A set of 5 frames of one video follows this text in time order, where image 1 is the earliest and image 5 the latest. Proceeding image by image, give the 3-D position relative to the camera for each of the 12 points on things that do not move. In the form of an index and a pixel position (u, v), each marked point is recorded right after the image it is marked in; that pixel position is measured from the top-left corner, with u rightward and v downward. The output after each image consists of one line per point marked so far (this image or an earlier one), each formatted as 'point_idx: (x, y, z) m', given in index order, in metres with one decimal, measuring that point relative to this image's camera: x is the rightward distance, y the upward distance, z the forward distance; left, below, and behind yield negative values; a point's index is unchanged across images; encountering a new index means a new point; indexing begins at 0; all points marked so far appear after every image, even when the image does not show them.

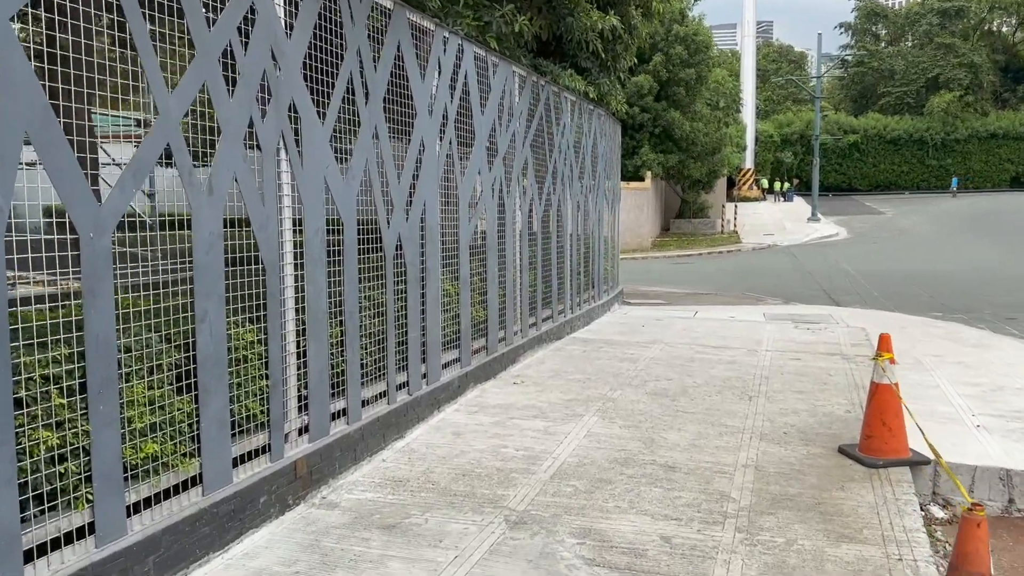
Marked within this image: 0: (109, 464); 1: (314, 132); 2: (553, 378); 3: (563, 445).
0: (-1.6, -0.7, +3.2) m
1: (-1.1, +0.9, +4.5) m
2: (+0.4, -0.8, +7.3) m
3: (+0.3, -1.0, +5.4) m
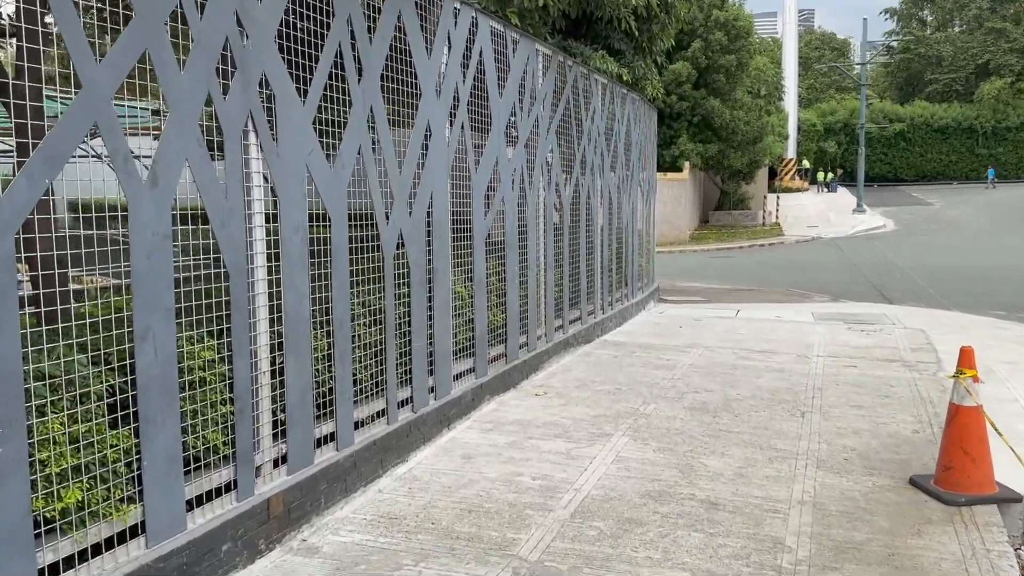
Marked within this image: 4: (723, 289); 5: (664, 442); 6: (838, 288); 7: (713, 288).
0: (-1.6, -0.7, +2.6) m
1: (-1.0, +0.8, +3.8) m
2: (+0.5, -0.8, +6.6) m
3: (+0.4, -1.1, +4.7) m
4: (+4.2, 0.0, +16.1) m
5: (+1.0, -1.0, +5.2) m
6: (+6.3, 0.0, +15.9) m
7: (+4.1, 0.0, +16.8) m
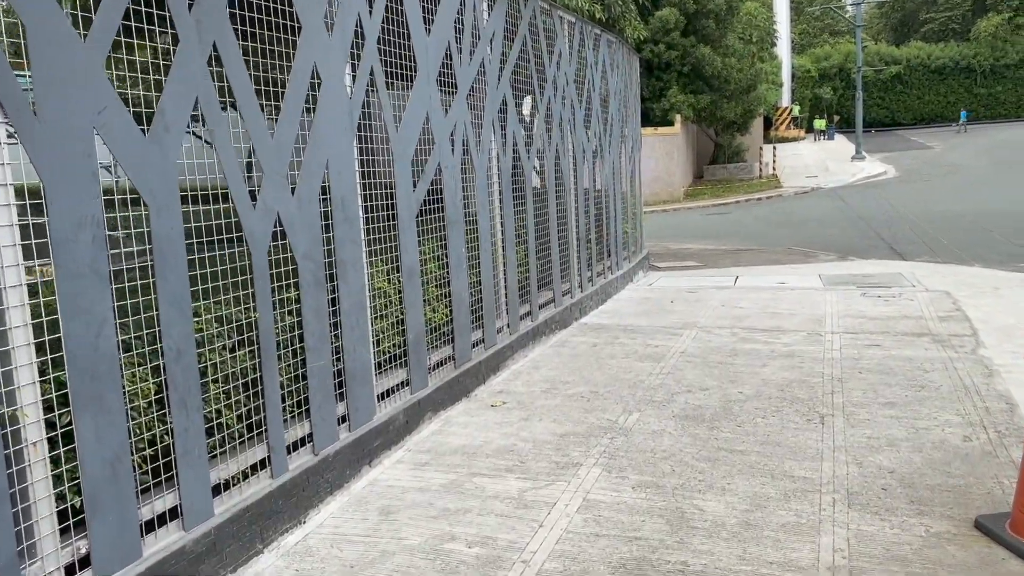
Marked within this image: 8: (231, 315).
0: (-1.9, -0.9, +1.4) m
1: (-1.4, +0.7, +2.6) m
2: (+0.2, -0.7, +5.4) m
3: (+0.1, -1.0, +3.5) m
4: (+3.8, +0.7, +14.9) m
5: (+0.7, -0.9, +4.1) m
6: (+5.9, +0.8, +14.7) m
7: (+3.7, +0.7, +15.6) m
8: (-1.2, -0.1, +3.3) m
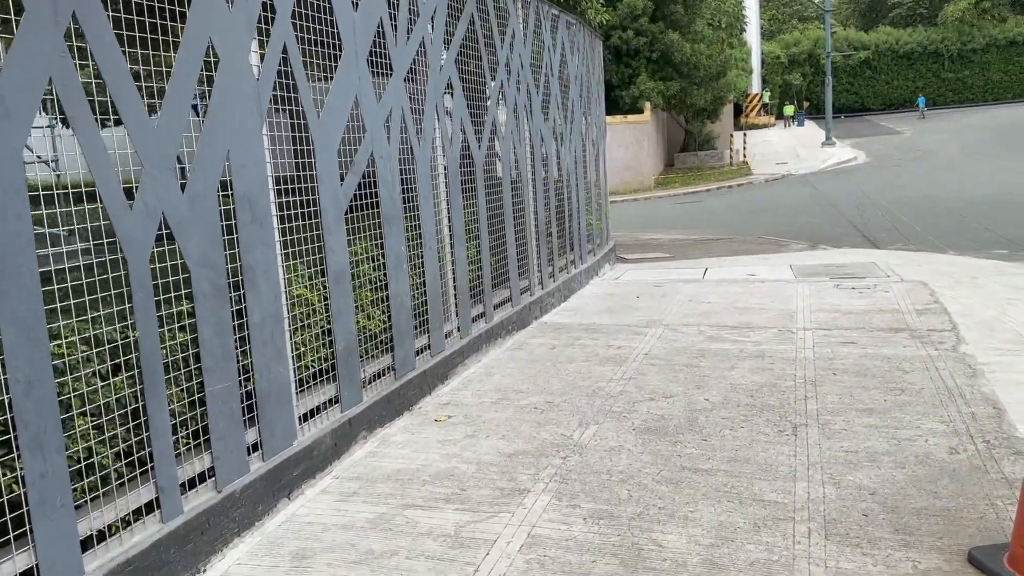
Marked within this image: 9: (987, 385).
0: (-2.1, -1.0, +0.8) m
1: (-1.7, +0.7, +2.0) m
2: (-0.1, -0.7, +4.9) m
3: (-0.1, -1.1, +3.0) m
4: (+3.1, +0.8, +14.5) m
5: (+0.4, -0.9, +3.6) m
6: (+5.3, +1.0, +14.4) m
7: (+3.1, +0.9, +15.2) m
8: (-1.4, -0.2, +2.8) m
9: (+2.8, -0.6, +4.9) m
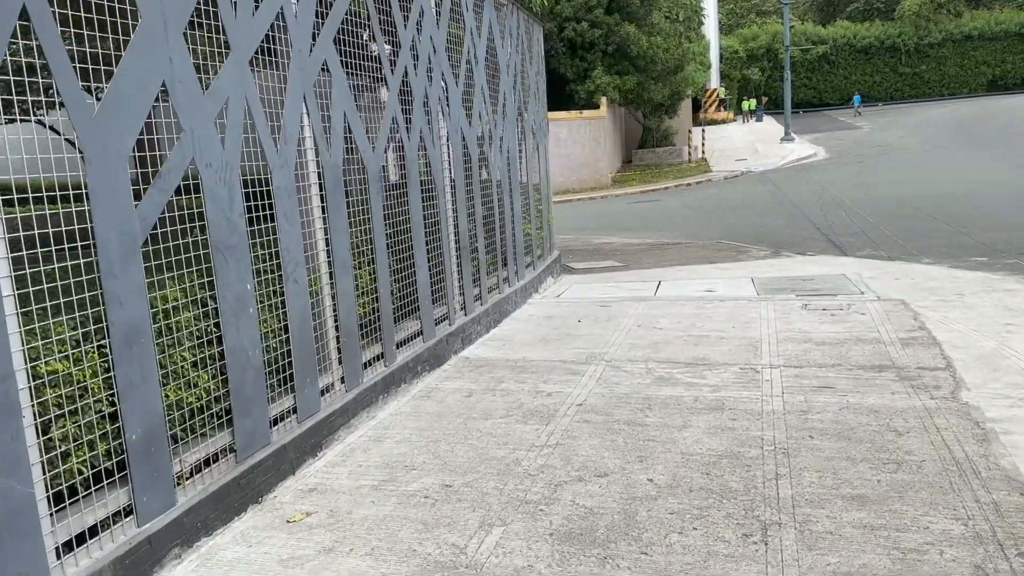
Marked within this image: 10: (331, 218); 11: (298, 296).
0: (-2.4, -1.3, -0.4) m
1: (-2.1, +0.4, +0.8) m
2: (-0.6, -0.9, +3.7) m
3: (-0.6, -1.3, +1.8) m
4: (+2.2, +0.7, +13.5) m
5: (-0.1, -1.2, +2.4) m
6: (+4.3, +0.8, +13.4) m
7: (+2.0, +0.8, +14.1) m
8: (-1.9, -0.4, +1.6) m
9: (+2.3, -0.8, +3.8) m
10: (-1.0, +0.4, +4.5) m
11: (-1.1, 0.0, +4.1) m
